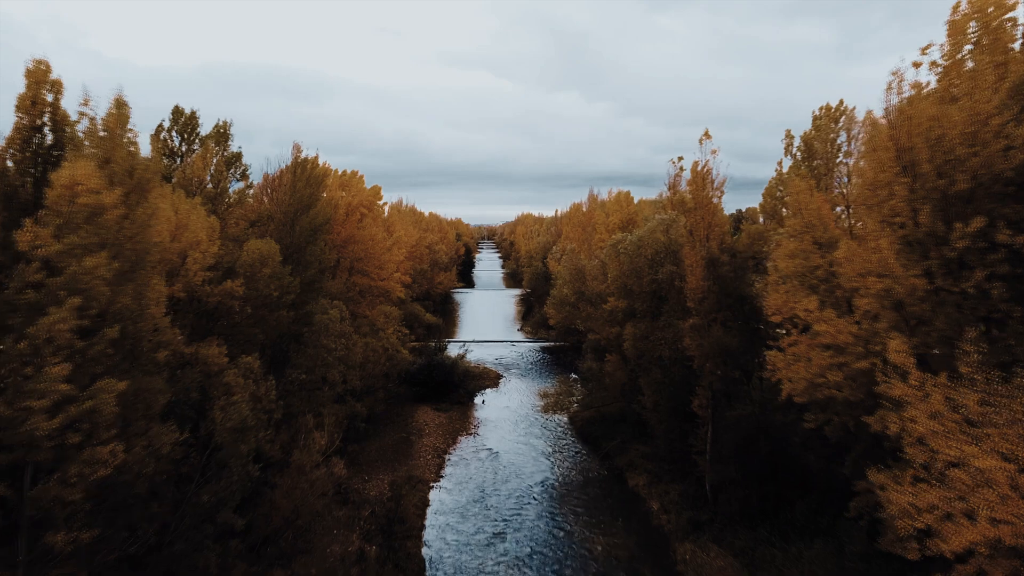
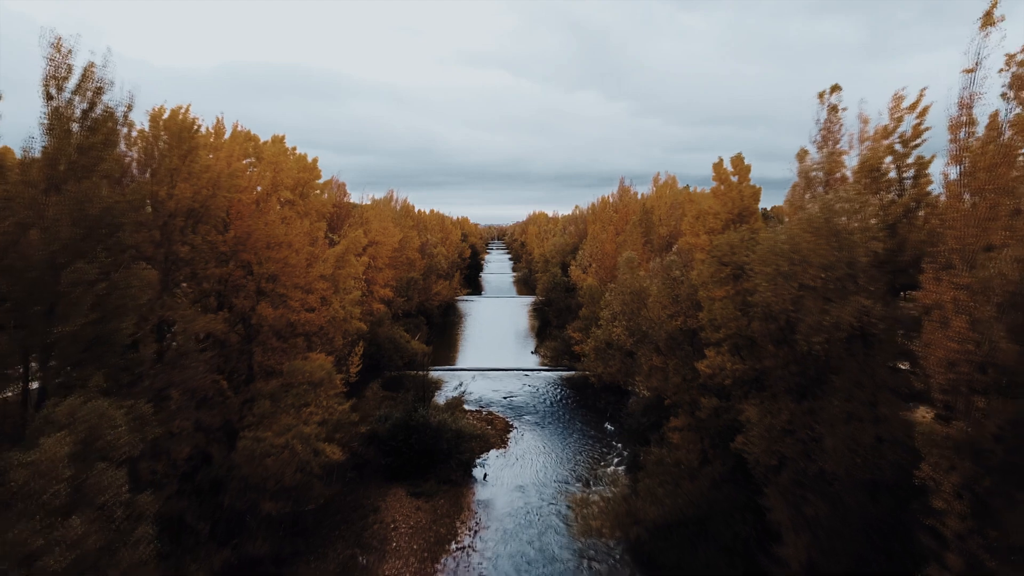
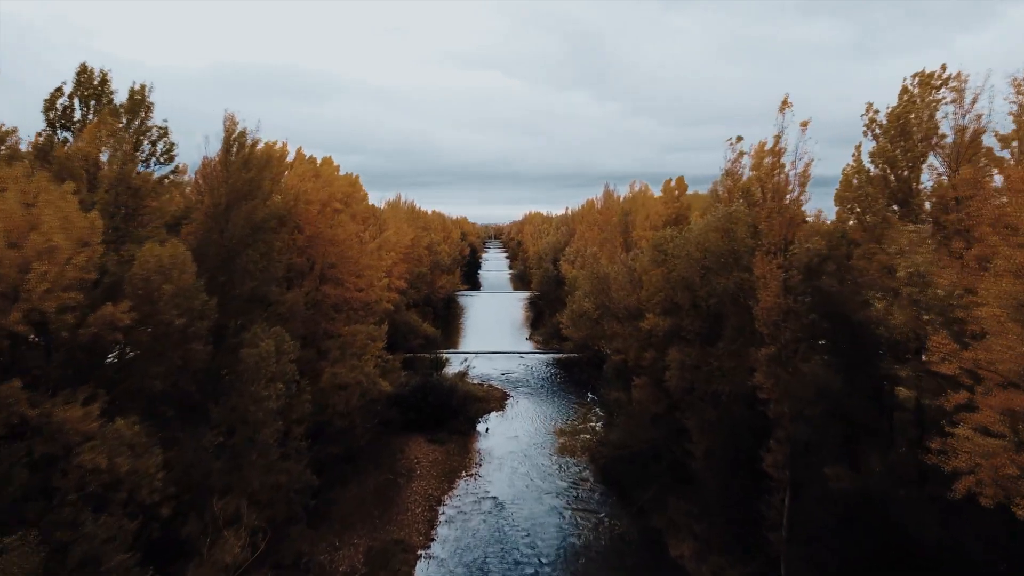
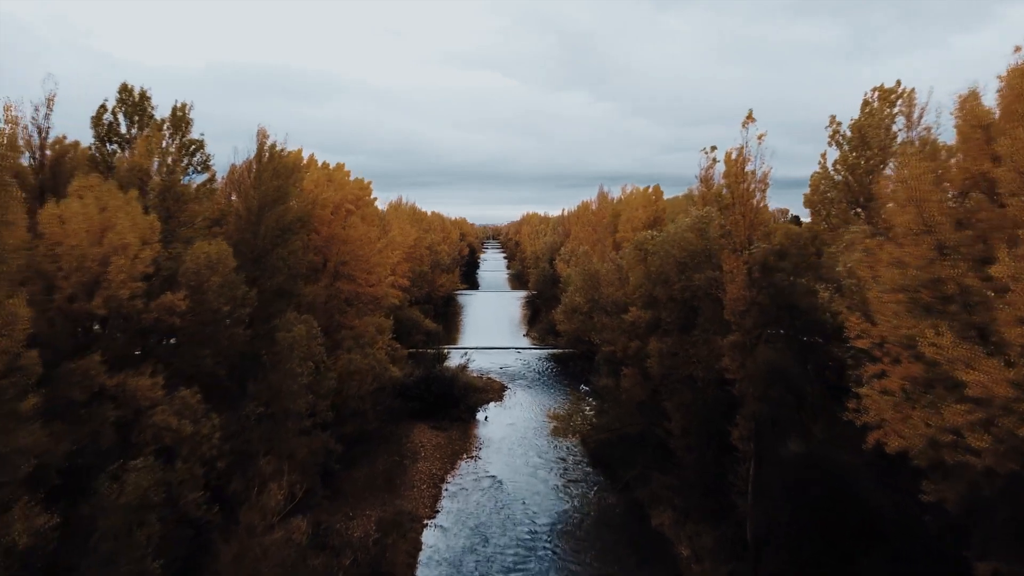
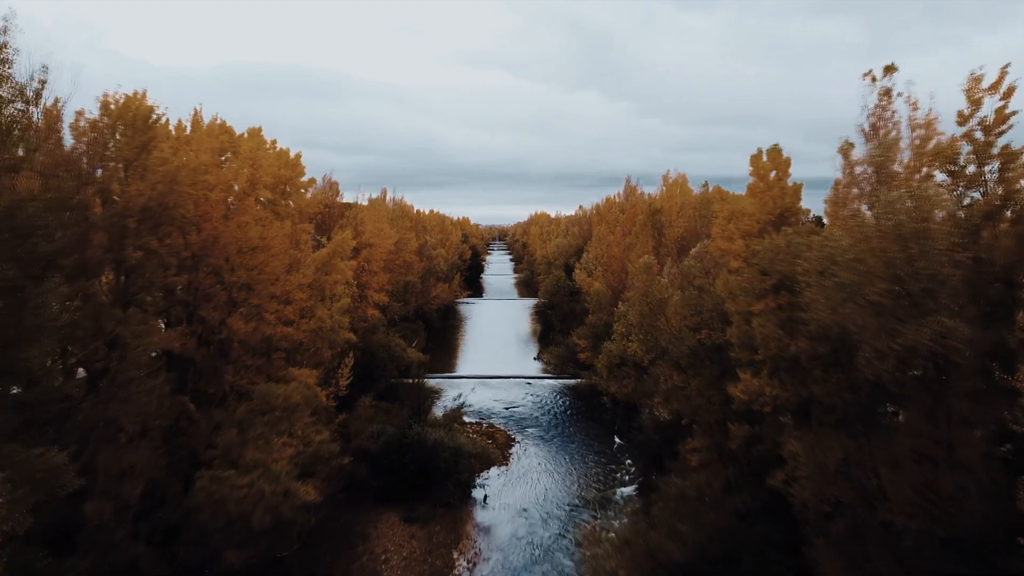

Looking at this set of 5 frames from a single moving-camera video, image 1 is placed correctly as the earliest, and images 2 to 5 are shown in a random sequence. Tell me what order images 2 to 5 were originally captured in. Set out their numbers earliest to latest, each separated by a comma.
4, 3, 2, 5
